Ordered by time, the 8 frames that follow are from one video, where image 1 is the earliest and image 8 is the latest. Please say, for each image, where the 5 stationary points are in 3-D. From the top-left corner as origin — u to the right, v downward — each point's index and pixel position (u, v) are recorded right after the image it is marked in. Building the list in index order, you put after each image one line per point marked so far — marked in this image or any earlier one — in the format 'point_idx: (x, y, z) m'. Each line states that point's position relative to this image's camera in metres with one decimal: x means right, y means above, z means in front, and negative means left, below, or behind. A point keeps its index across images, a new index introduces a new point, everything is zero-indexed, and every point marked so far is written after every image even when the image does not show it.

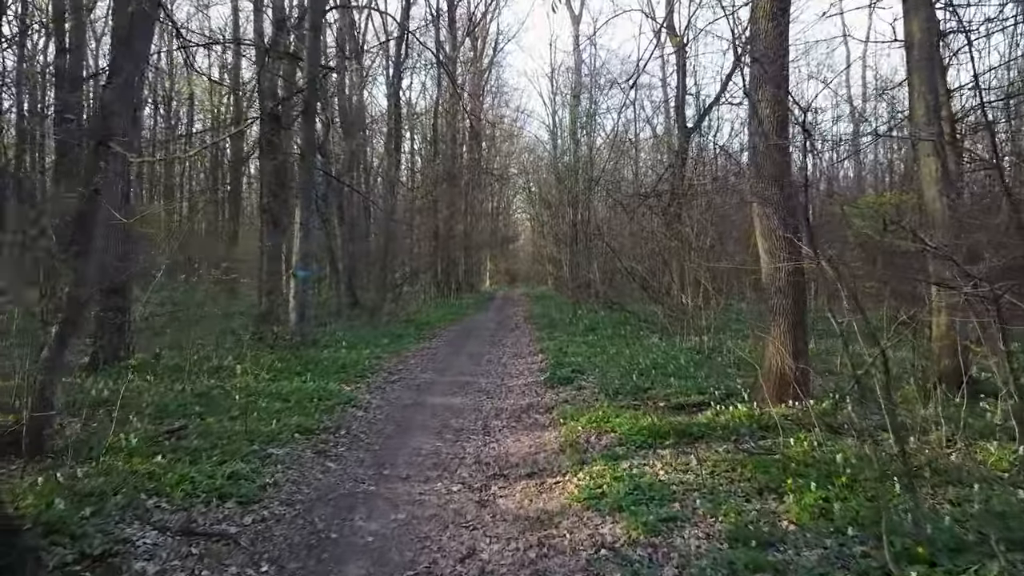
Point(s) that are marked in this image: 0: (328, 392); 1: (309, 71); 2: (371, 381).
0: (-2.4, -1.4, +9.1) m
1: (-4.1, +4.4, +14.2) m
2: (-2.1, -1.4, +10.4) m
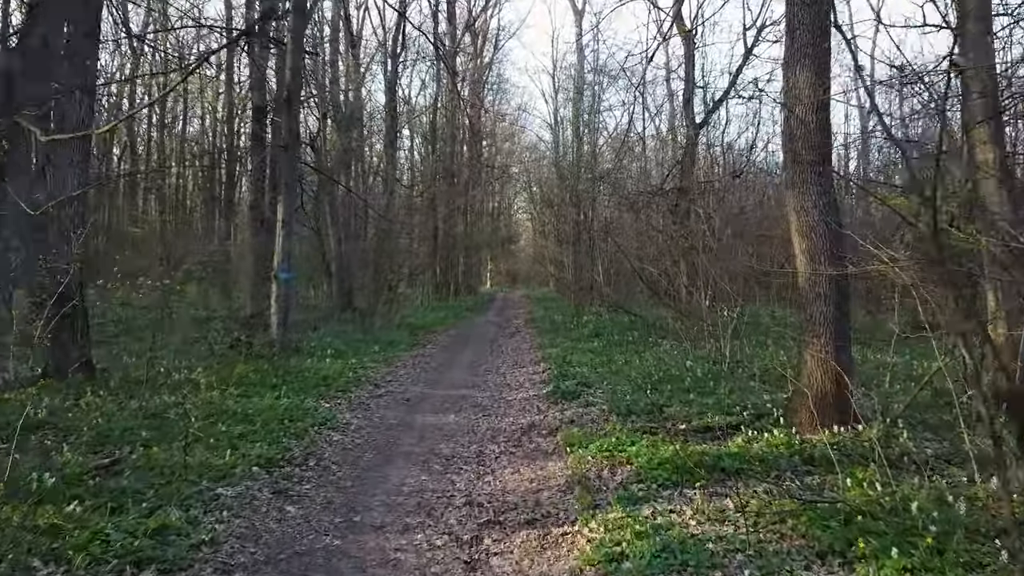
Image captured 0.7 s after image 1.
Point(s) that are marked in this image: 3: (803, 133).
0: (-2.4, -1.4, +8.0) m
1: (-4.1, +4.3, +13.1) m
2: (-2.1, -1.4, +9.3) m
3: (+2.9, +1.5, +6.9) m
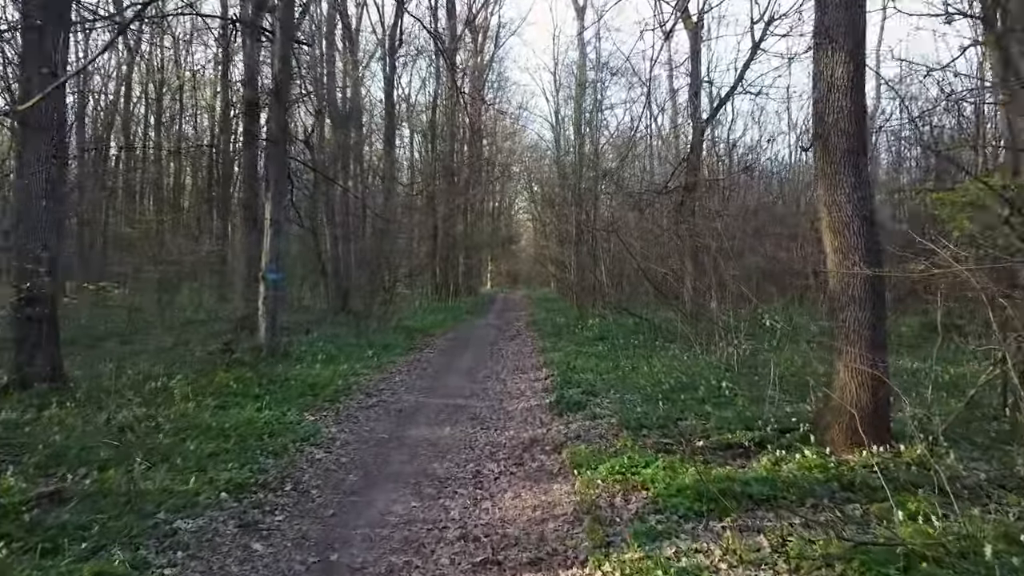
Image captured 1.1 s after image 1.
0: (-2.4, -1.4, +7.3) m
1: (-4.1, +4.3, +12.5) m
2: (-2.1, -1.5, +8.6) m
3: (+2.9, +1.5, +6.2) m
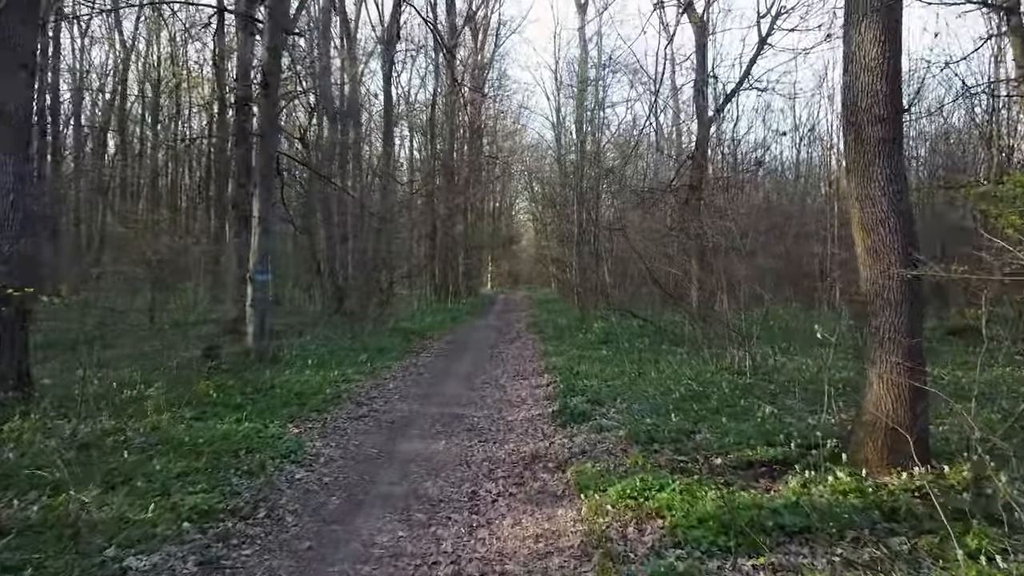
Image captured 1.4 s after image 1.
0: (-2.4, -1.5, +6.8) m
1: (-4.1, +4.3, +11.9) m
2: (-2.1, -1.5, +8.0) m
3: (+2.9, +1.4, +5.6) m
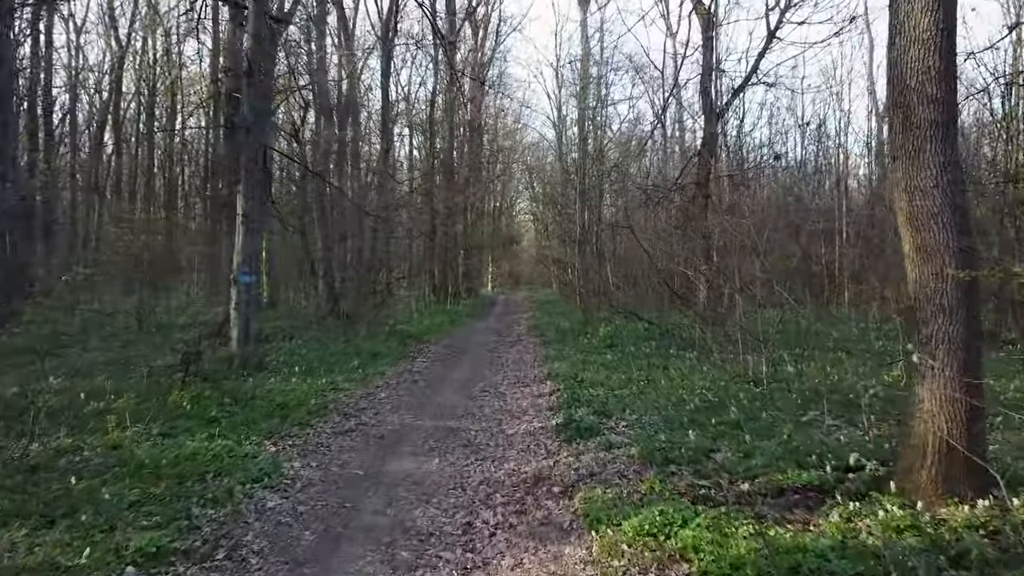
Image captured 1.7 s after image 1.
0: (-2.4, -1.5, +6.1) m
1: (-4.1, +4.2, +11.2) m
2: (-2.1, -1.5, +7.4) m
3: (+2.9, +1.4, +4.9) m
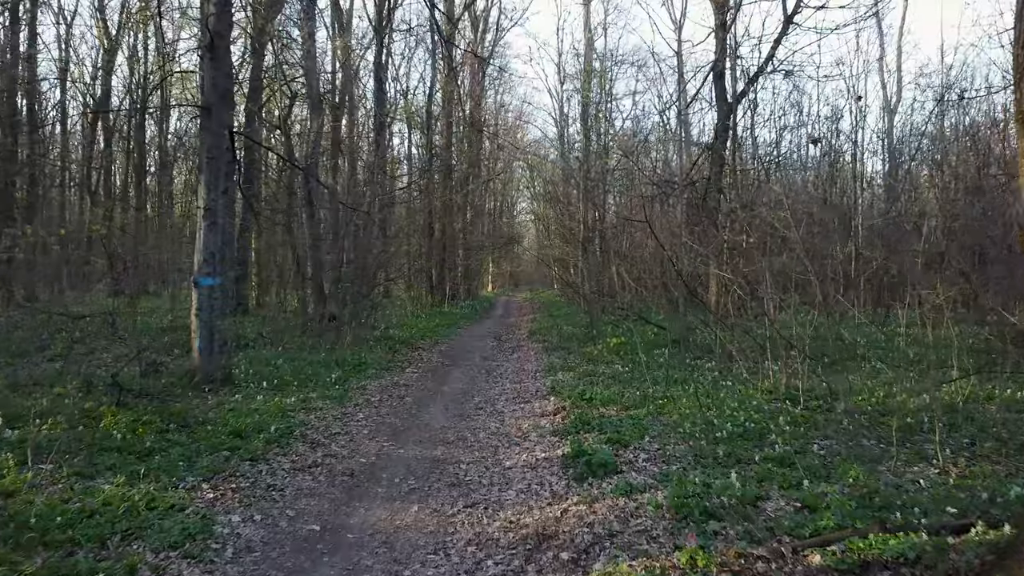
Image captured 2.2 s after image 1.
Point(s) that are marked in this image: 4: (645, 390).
0: (-2.4, -1.5, +4.8) m
1: (-4.1, +4.2, +9.9) m
2: (-2.1, -1.6, +6.1) m
3: (+2.8, +1.4, +3.6) m
4: (+1.8, -1.4, +9.6) m
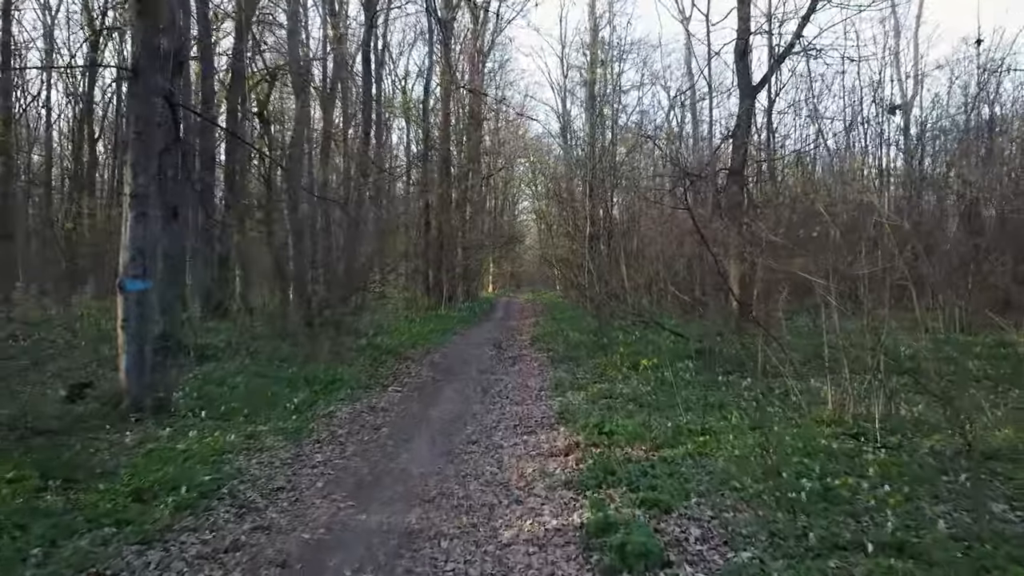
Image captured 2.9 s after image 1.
0: (-2.4, -1.6, +2.9) m
1: (-4.1, +4.1, +8.1) m
2: (-2.1, -1.6, +4.2) m
3: (+2.8, +1.3, +1.8) m
4: (+1.8, -1.5, +7.7) m
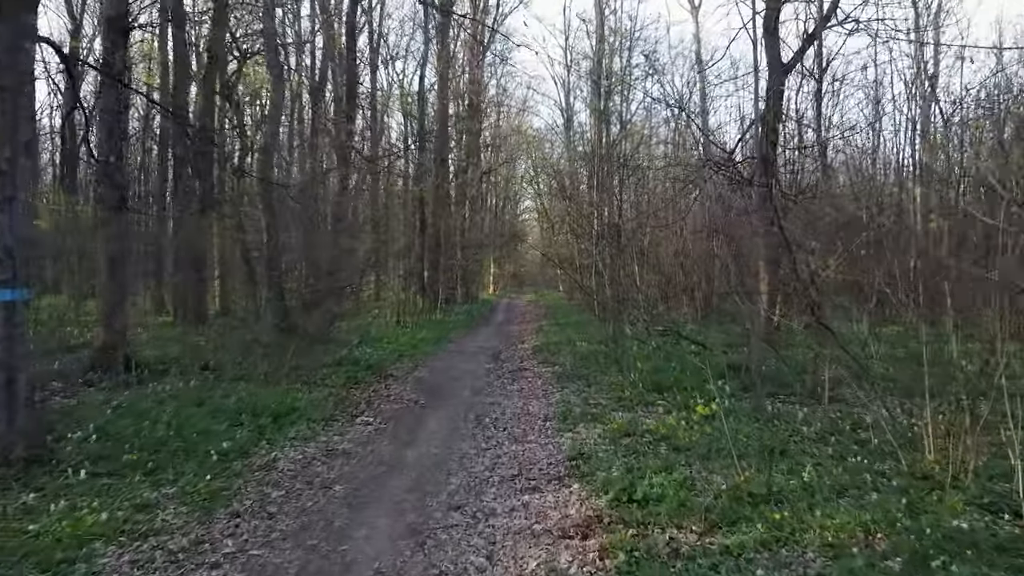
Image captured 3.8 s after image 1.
0: (-2.5, -1.7, +0.9) m
1: (-4.2, +4.0, +6.1) m
2: (-2.2, -1.7, +2.2) m
3: (+2.8, +1.2, -0.3) m
4: (+1.8, -1.6, +5.7) m
